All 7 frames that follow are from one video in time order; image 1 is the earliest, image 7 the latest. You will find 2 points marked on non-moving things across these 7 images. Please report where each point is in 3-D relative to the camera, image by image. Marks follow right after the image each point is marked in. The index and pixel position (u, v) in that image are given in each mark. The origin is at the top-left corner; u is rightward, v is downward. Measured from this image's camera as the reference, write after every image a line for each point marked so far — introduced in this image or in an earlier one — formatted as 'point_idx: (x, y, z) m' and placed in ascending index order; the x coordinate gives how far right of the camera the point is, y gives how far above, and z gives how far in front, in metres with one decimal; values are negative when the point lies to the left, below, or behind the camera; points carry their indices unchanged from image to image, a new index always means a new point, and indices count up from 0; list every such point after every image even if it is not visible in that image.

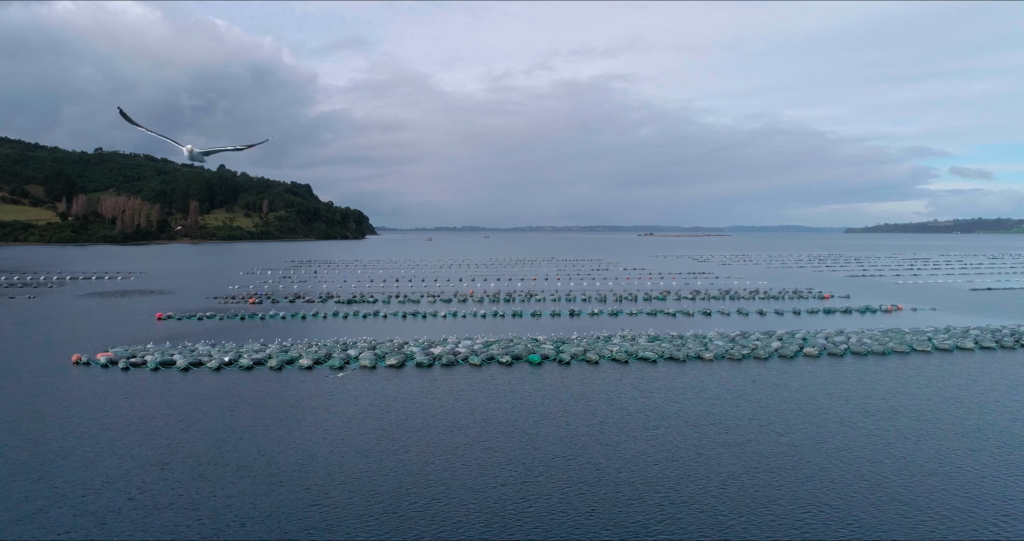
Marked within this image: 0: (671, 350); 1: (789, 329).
0: (+4.1, -2.0, +17.4) m
1: (+7.8, -1.6, +19.0) m
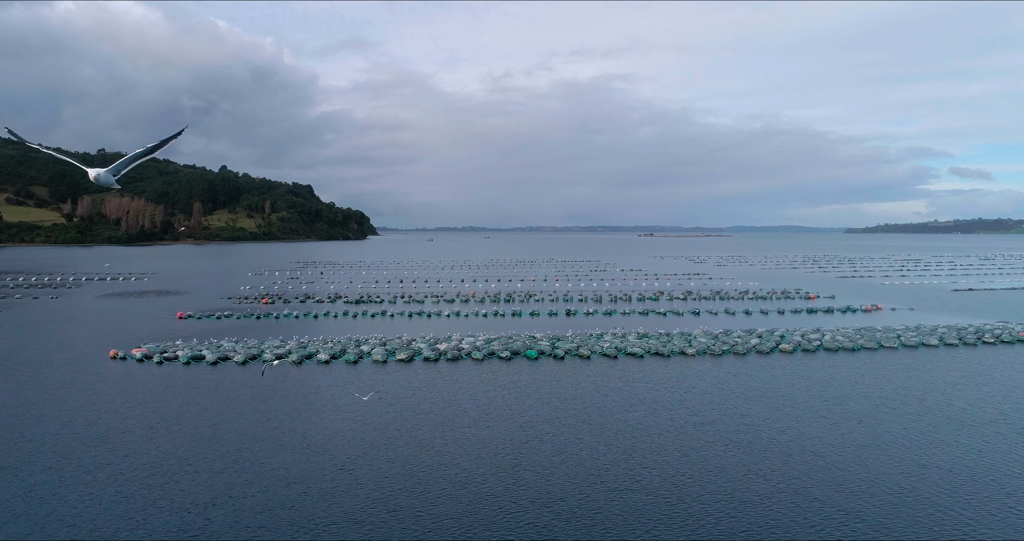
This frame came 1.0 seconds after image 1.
0: (+4.0, -2.1, +18.6) m
1: (+7.8, -1.7, +20.2) m
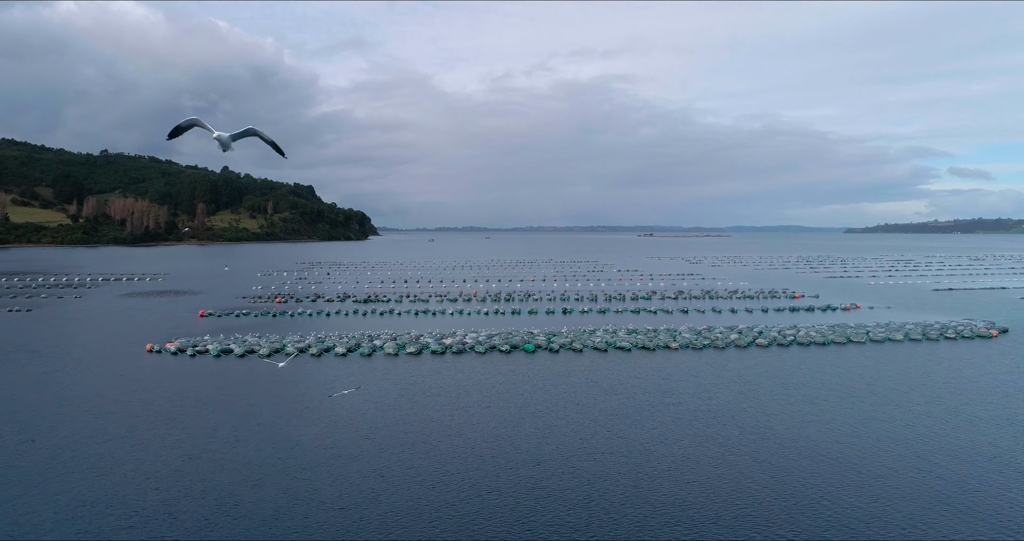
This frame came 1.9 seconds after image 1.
0: (+4.0, -2.1, +19.9) m
1: (+7.8, -1.7, +21.6) m
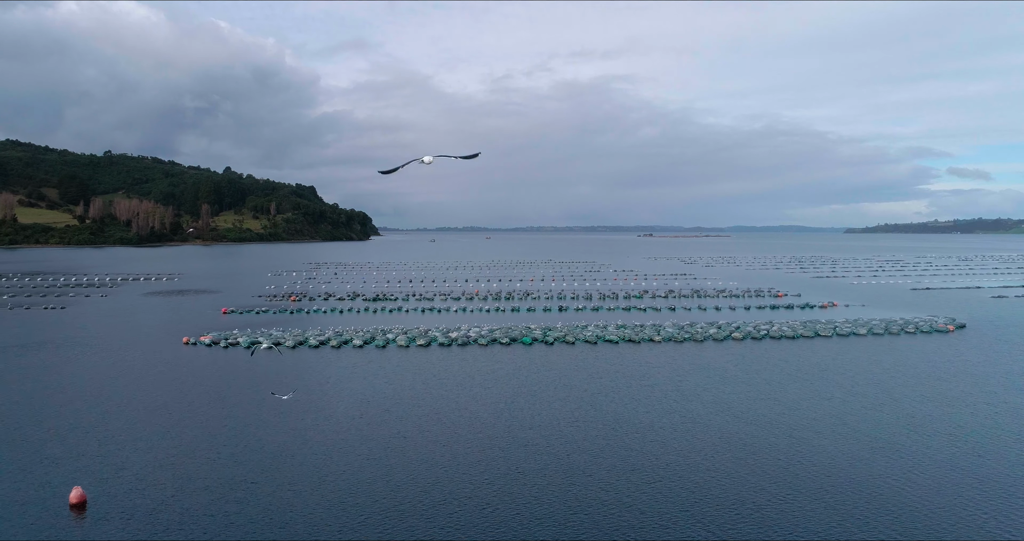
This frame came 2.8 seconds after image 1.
0: (+4.0, -2.1, +21.6) m
1: (+7.8, -1.7, +23.2) m
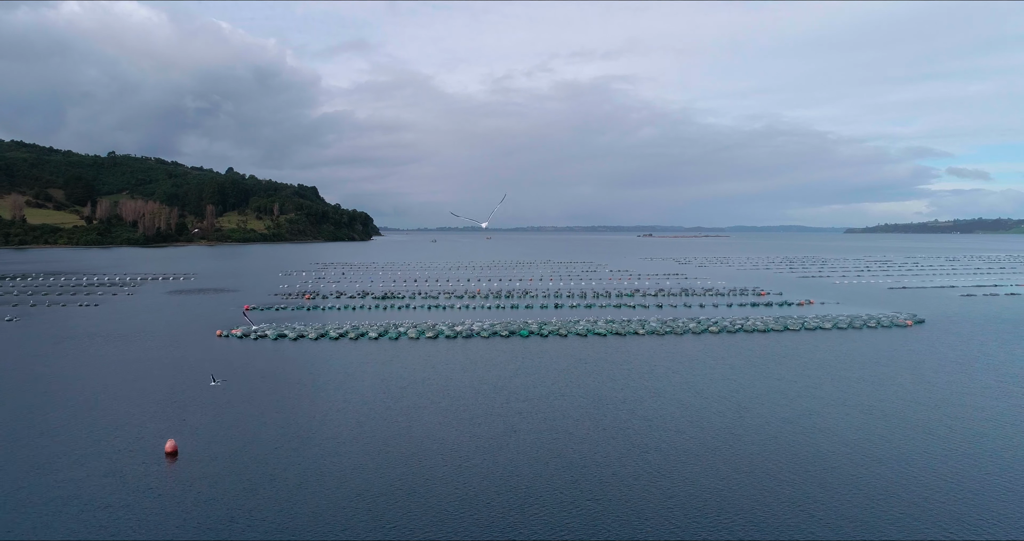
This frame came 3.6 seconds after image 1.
0: (+4.0, -2.1, +23.5) m
1: (+7.7, -1.7, +25.1) m
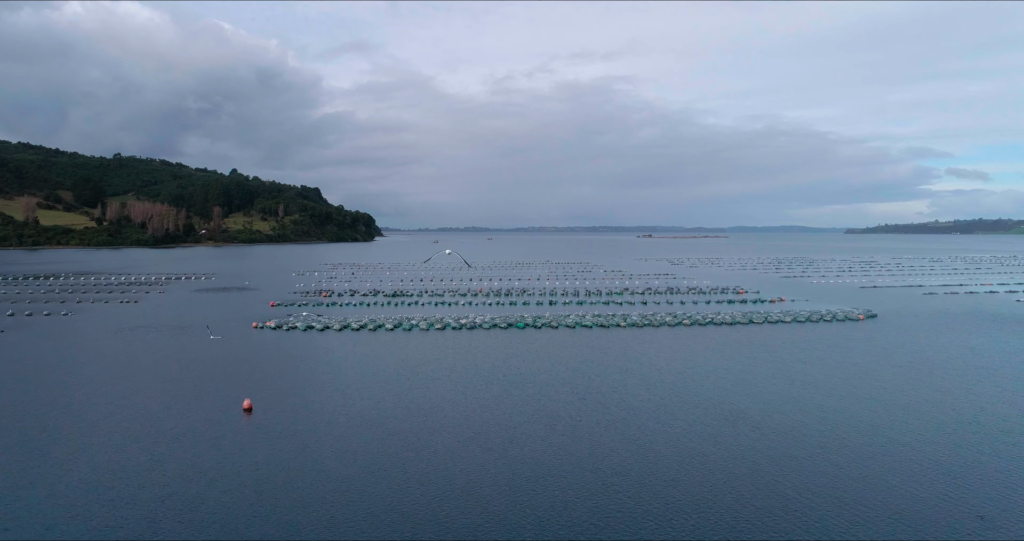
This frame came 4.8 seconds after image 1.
0: (+3.9, -2.1, +26.3) m
1: (+7.7, -1.8, +27.9) m
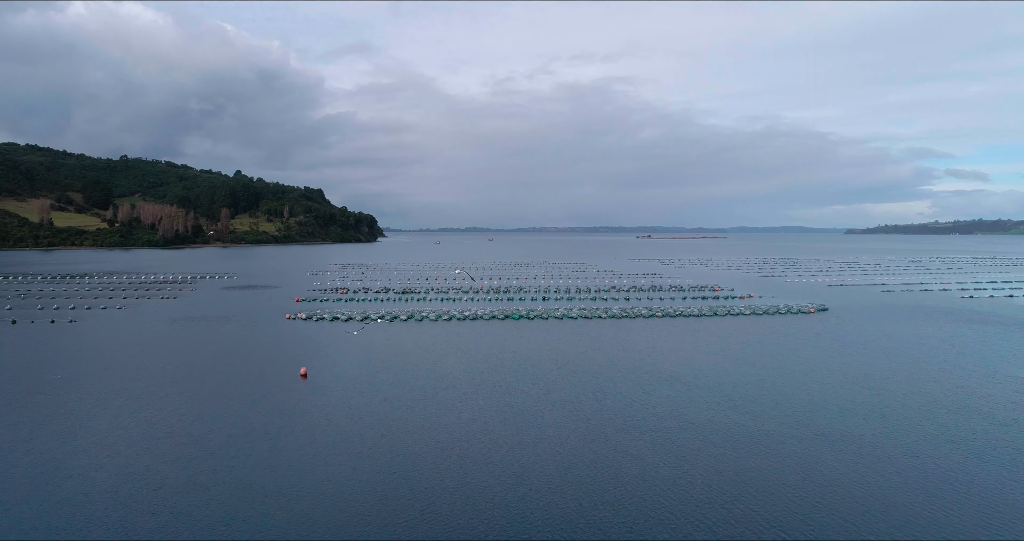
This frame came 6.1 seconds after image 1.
0: (+3.8, -2.1, +29.7) m
1: (+7.5, -1.7, +31.3) m
